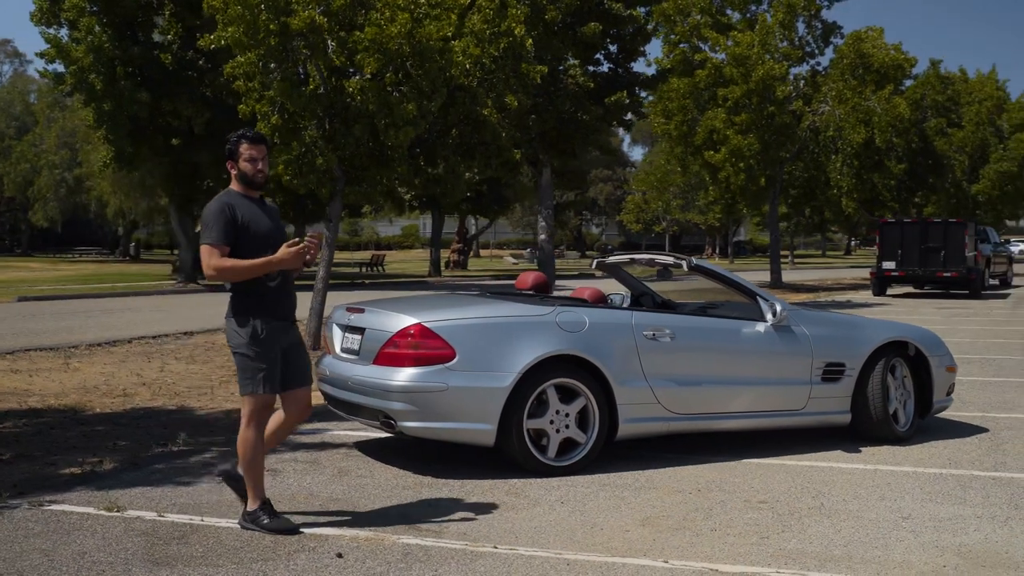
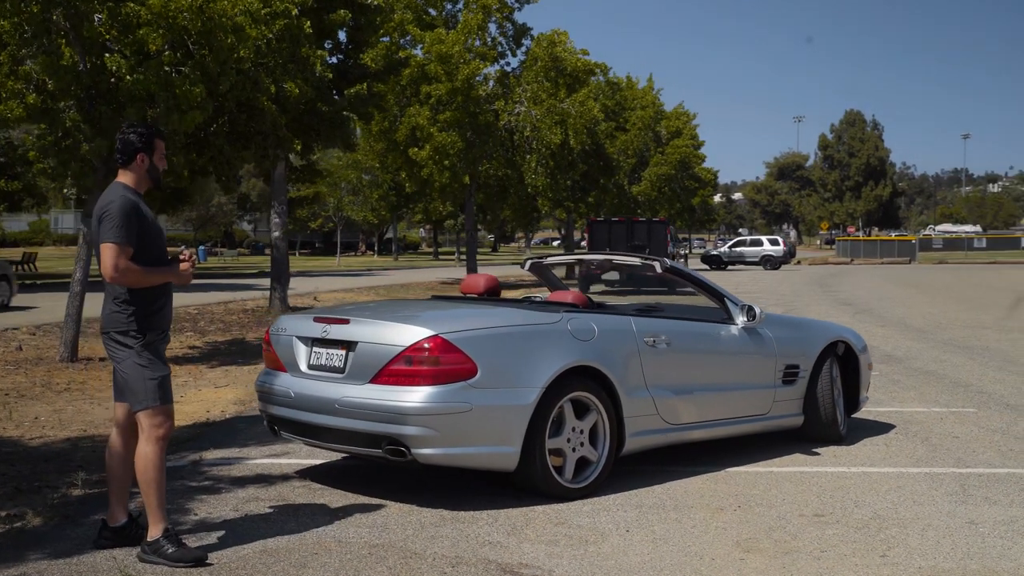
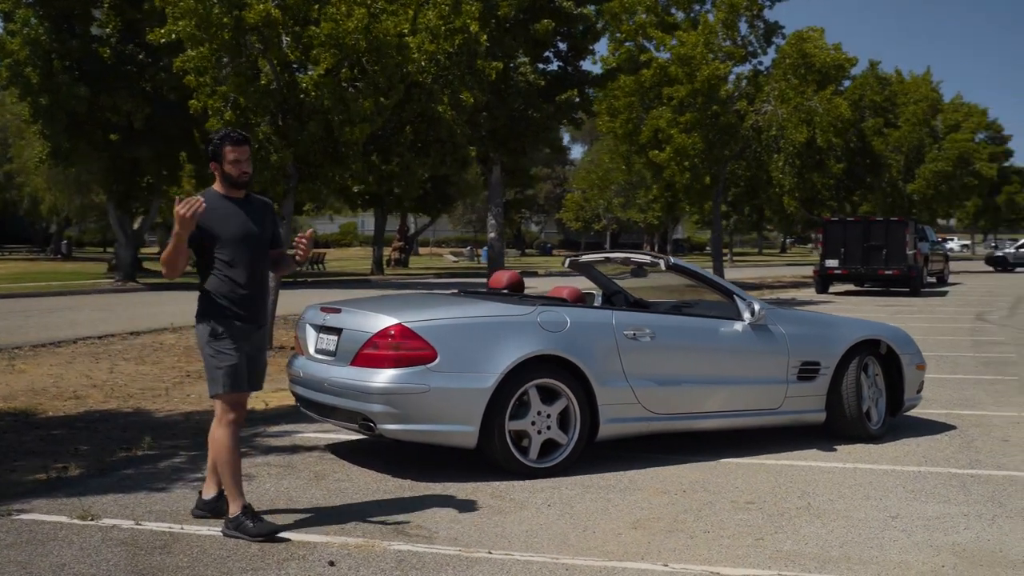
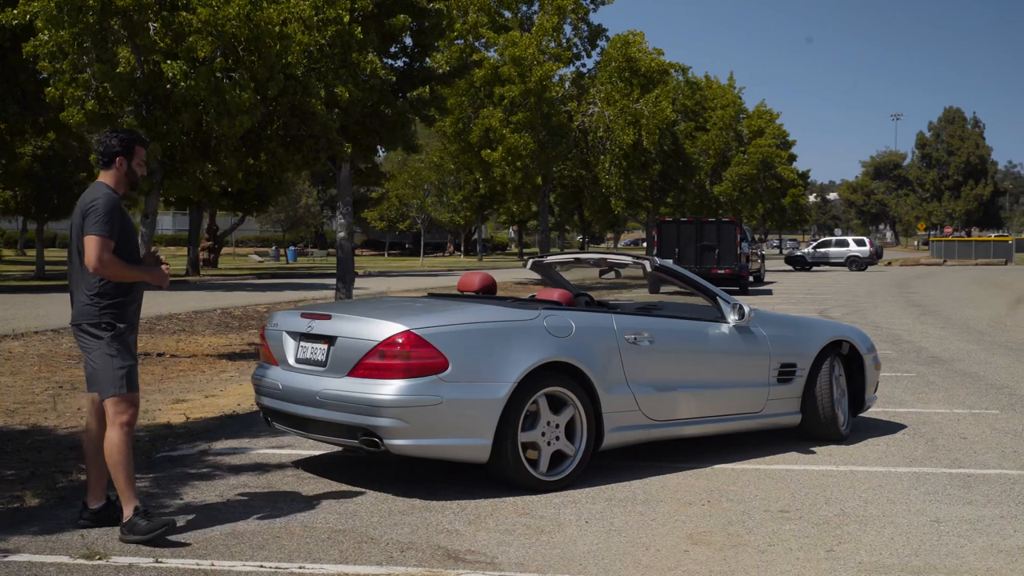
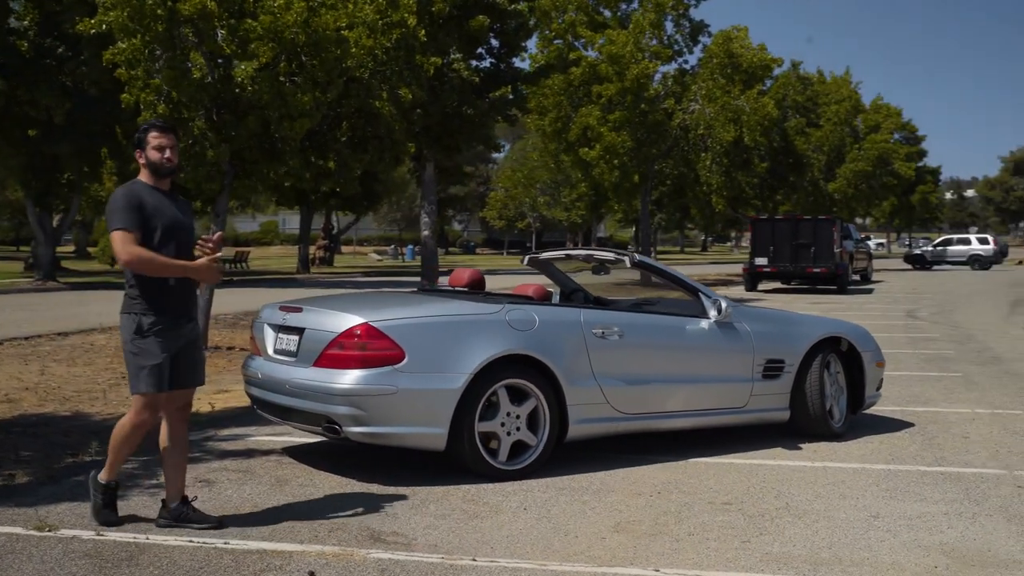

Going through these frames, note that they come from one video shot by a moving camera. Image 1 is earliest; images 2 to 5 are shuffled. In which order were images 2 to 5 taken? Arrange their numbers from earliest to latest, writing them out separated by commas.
3, 5, 4, 2
